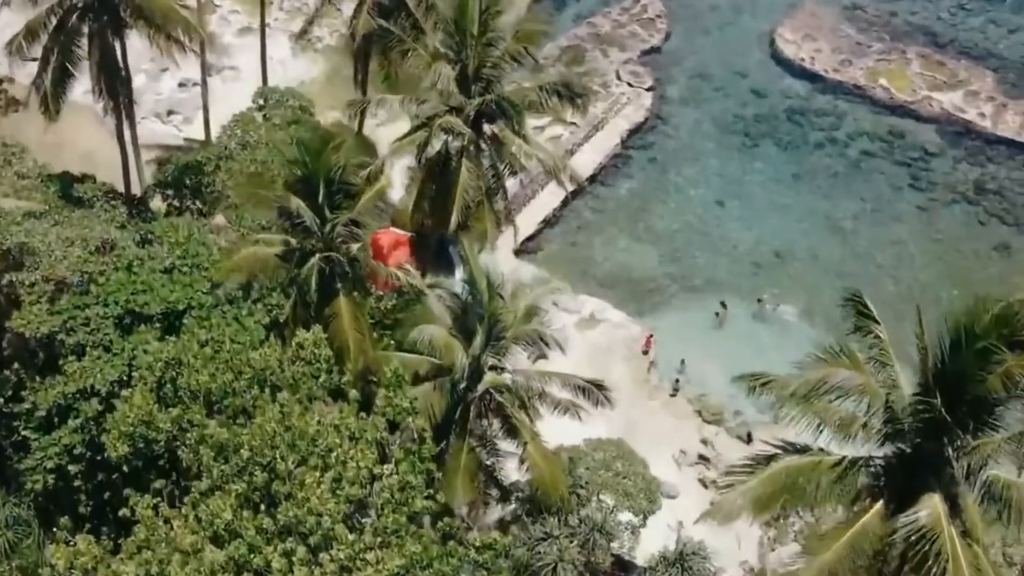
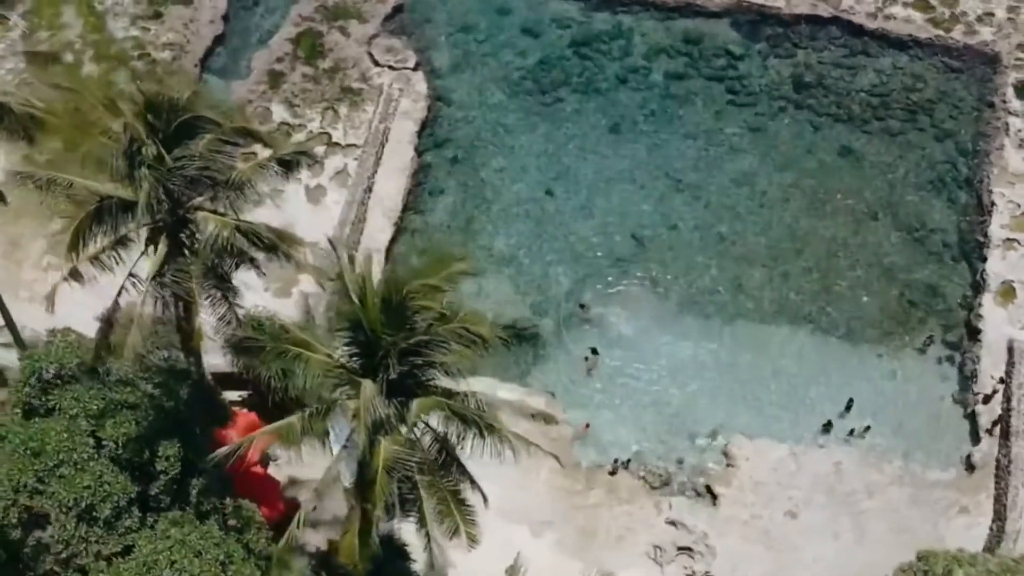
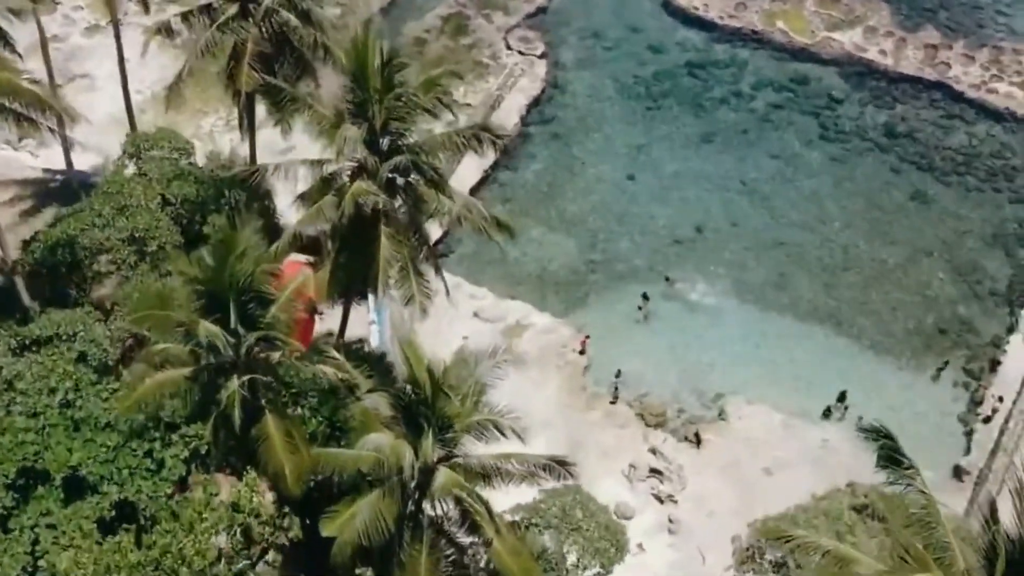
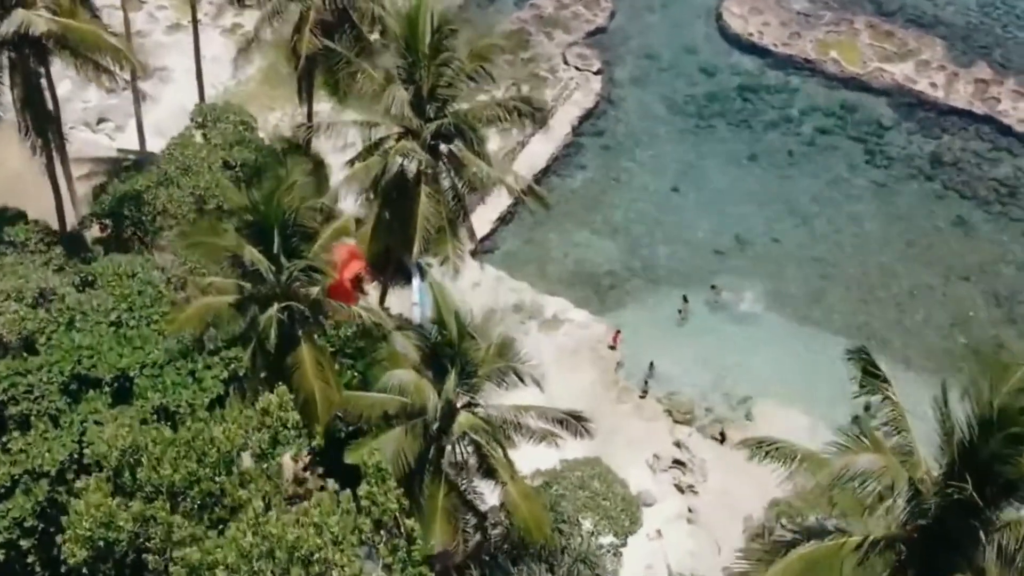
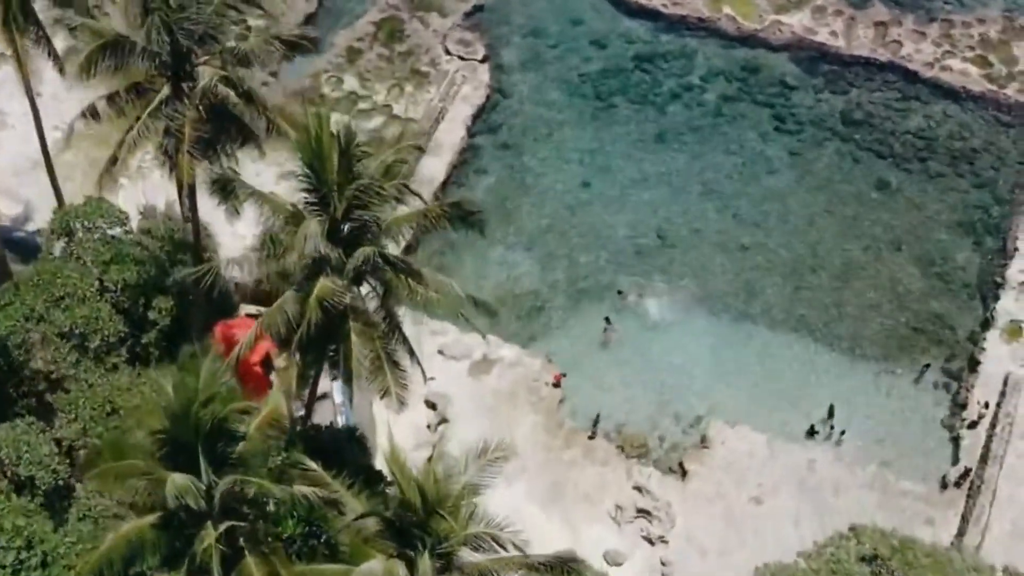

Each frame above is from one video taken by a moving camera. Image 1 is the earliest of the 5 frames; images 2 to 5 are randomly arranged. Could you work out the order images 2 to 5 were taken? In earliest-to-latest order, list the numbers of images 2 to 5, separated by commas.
4, 3, 5, 2
